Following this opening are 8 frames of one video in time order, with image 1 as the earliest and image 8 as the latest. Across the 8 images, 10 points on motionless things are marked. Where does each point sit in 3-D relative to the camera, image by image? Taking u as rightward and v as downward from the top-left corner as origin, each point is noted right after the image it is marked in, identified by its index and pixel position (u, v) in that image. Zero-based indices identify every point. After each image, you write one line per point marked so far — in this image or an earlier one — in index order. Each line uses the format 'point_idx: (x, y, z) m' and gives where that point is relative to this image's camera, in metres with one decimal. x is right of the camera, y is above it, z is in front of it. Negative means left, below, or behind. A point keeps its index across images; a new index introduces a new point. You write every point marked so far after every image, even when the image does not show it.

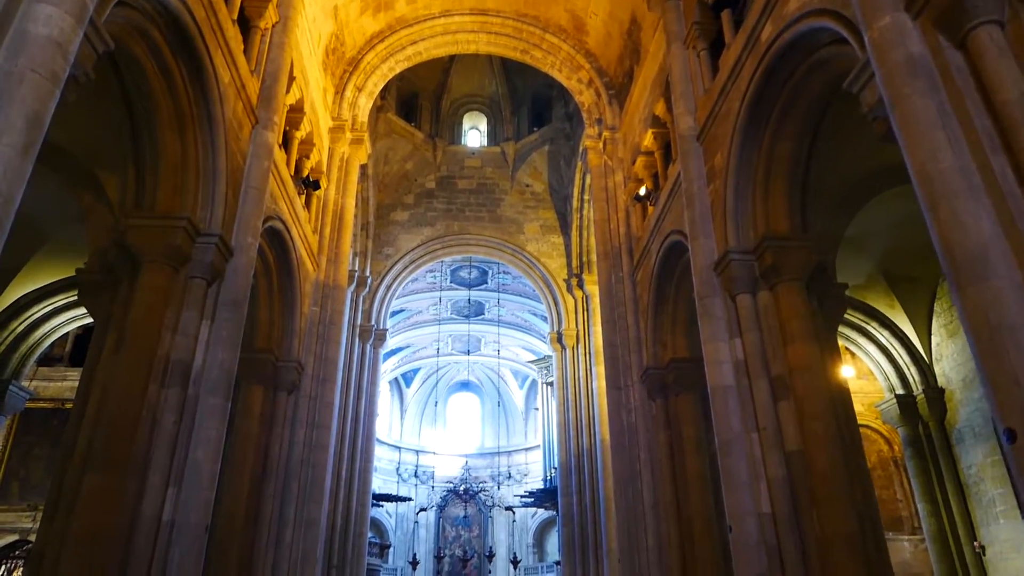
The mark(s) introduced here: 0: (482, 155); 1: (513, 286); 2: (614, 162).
0: (-0.8, +3.2, +16.9) m
1: (0.0, +0.1, +18.3) m
2: (+1.6, +2.0, +11.2) m
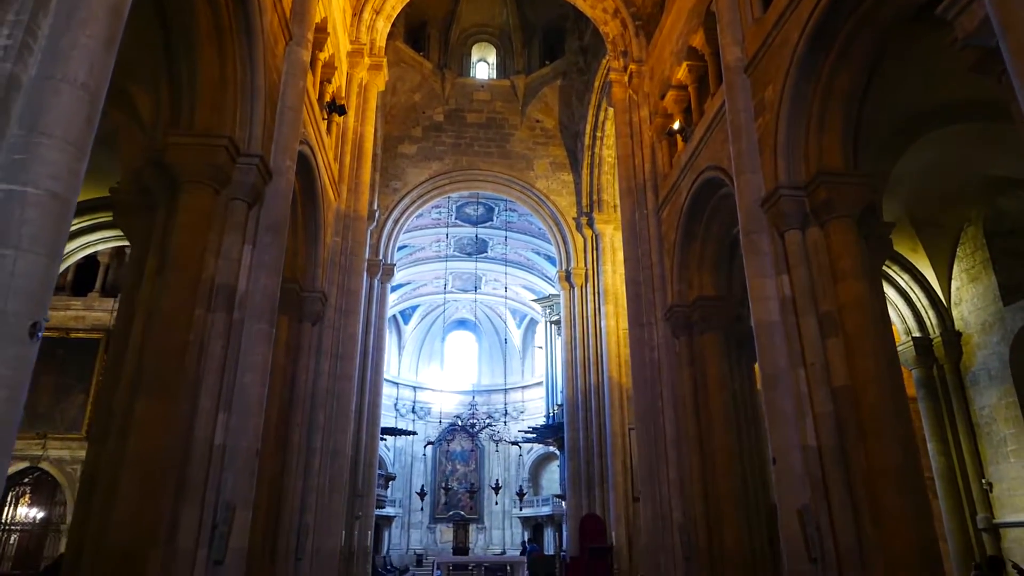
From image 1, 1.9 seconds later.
0: (-0.5, +4.7, +16.4) m
1: (+0.2, +1.7, +18.1) m
2: (+2.0, +3.0, +11.0) m
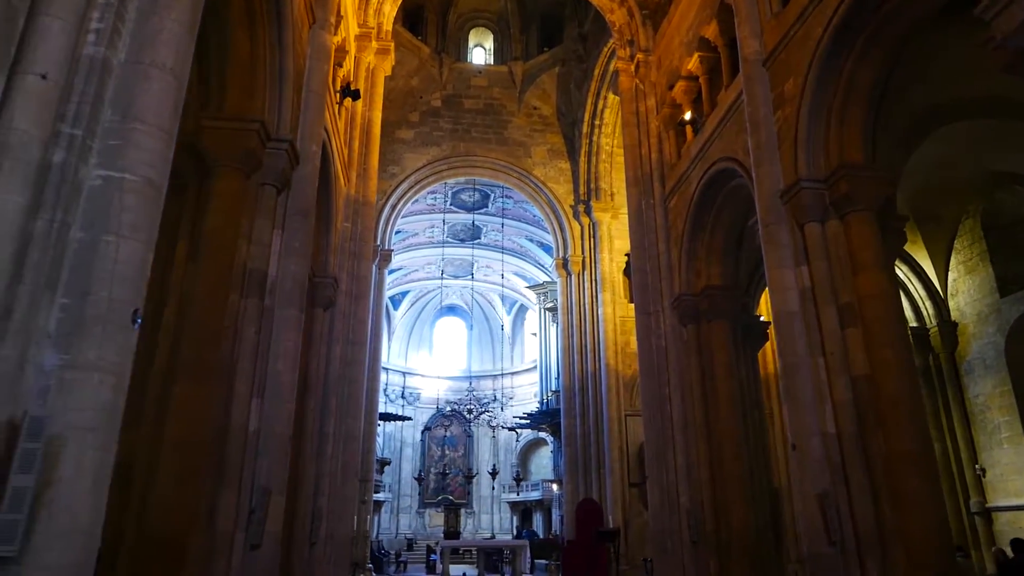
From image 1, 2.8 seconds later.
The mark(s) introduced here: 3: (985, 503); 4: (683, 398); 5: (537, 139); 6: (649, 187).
0: (-0.5, +5.1, +16.4) m
1: (+0.1, +2.0, +18.2) m
2: (+2.1, +3.2, +11.0) m
3: (+6.4, -2.9, +9.4) m
4: (+2.3, -1.5, +9.3) m
5: (+0.6, +3.5, +16.5) m
6: (+2.1, +1.6, +10.7) m
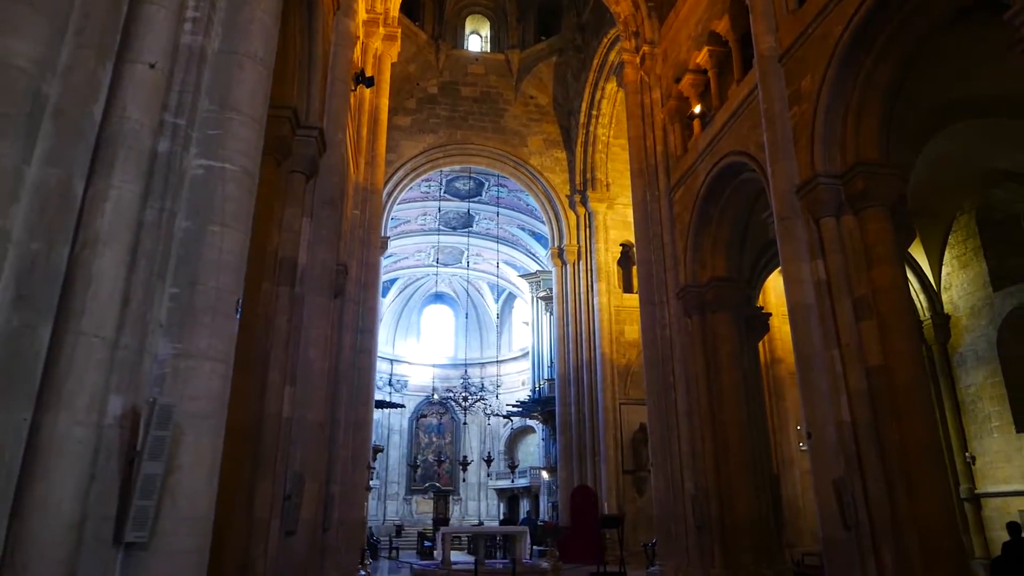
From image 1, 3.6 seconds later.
0: (-0.6, +5.3, +16.3) m
1: (-0.1, +2.3, +18.2) m
2: (+2.2, +3.4, +11.1) m
3: (+6.5, -2.8, +9.8) m
4: (+2.4, -1.4, +9.5) m
5: (+0.5, +3.8, +16.5) m
6: (+2.2, +1.7, +10.8) m
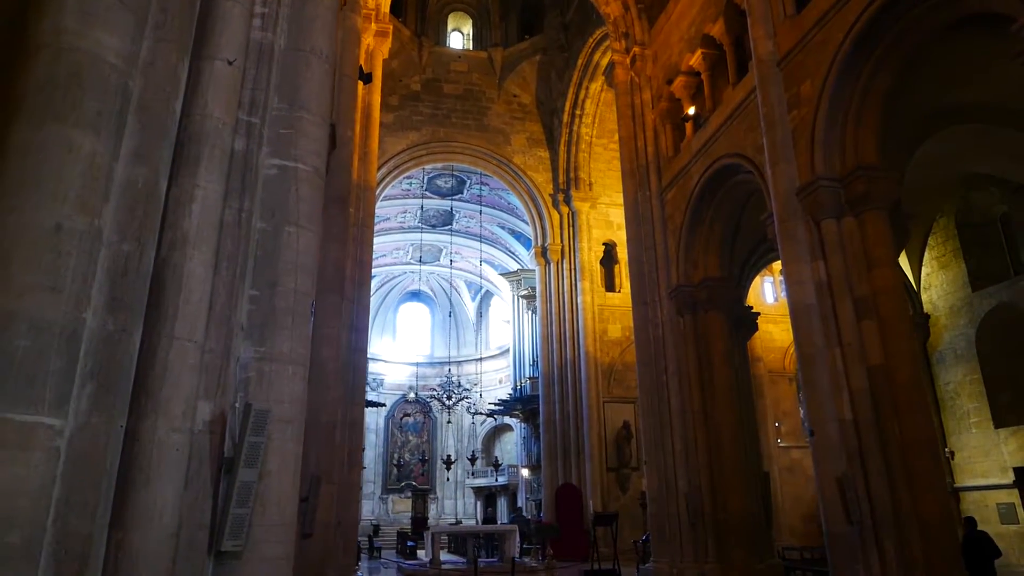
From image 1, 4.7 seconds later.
0: (-1.0, +5.4, +16.3) m
1: (-0.6, +2.3, +18.2) m
2: (+2.1, +3.4, +11.2) m
3: (+6.4, -2.8, +10.1) m
4: (+2.3, -1.3, +9.6) m
5: (+0.1, +3.8, +16.5) m
6: (+2.1, +1.7, +10.9) m
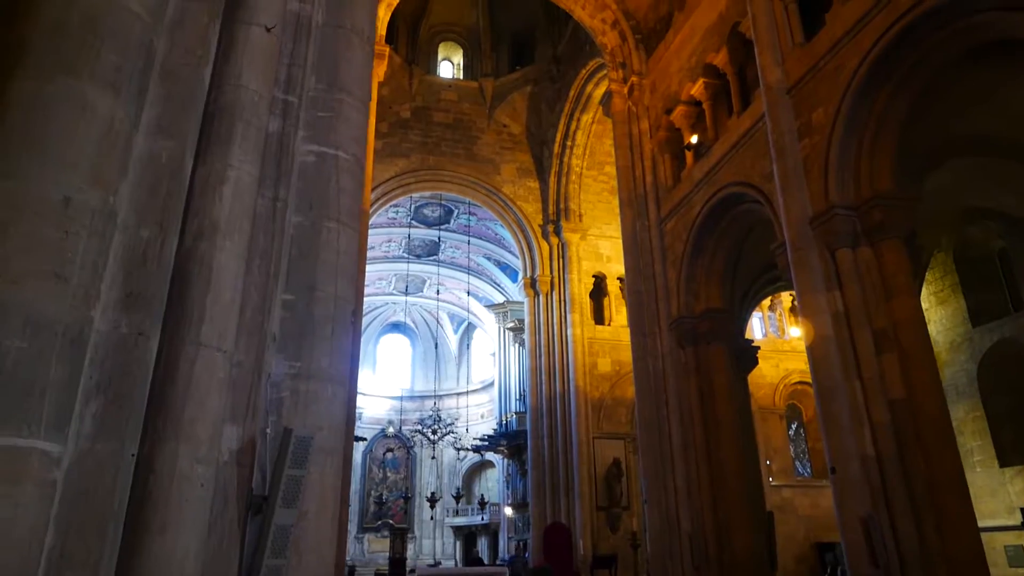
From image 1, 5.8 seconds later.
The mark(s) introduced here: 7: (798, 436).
0: (-1.2, +4.6, +16.1) m
1: (-0.9, +1.5, +17.9) m
2: (+2.0, +2.9, +11.1) m
3: (+6.3, -3.4, +9.9) m
4: (+2.3, -1.8, +9.3) m
5: (-0.1, +3.1, +16.3) m
6: (+2.0, +1.2, +10.7) m
7: (+6.6, -3.4, +16.0) m
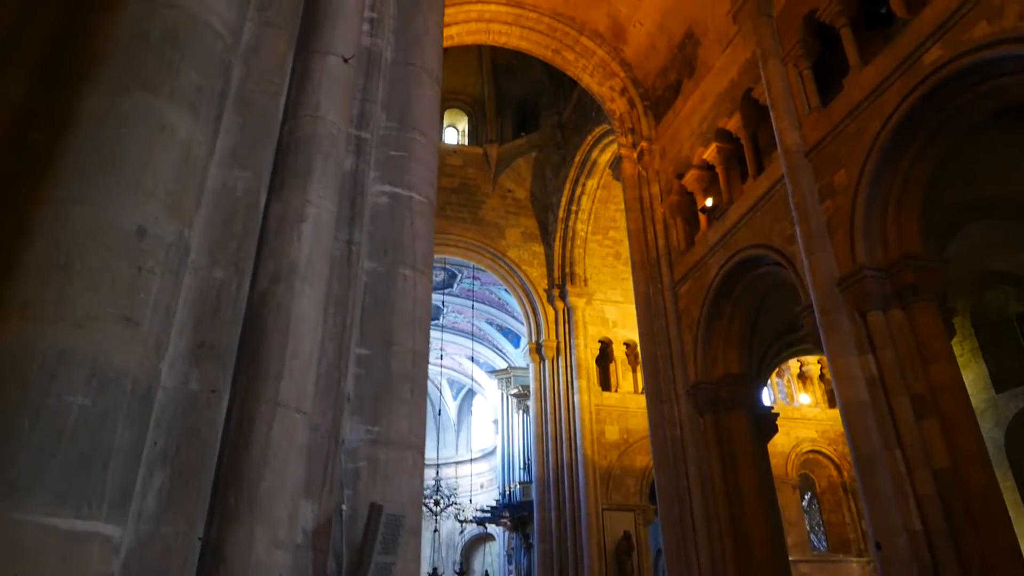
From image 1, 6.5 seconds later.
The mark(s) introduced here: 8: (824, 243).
0: (-1.1, +3.1, +16.3) m
1: (-0.9, -0.1, +17.7) m
2: (+2.2, +1.8, +11.1) m
3: (+6.5, -4.2, +9.4) m
4: (+2.4, -2.6, +8.9) m
5: (0.0, +1.6, +16.3) m
6: (+2.2, +0.2, +10.6) m
7: (+6.7, -4.9, +15.5) m
8: (+3.2, +0.5, +7.2) m
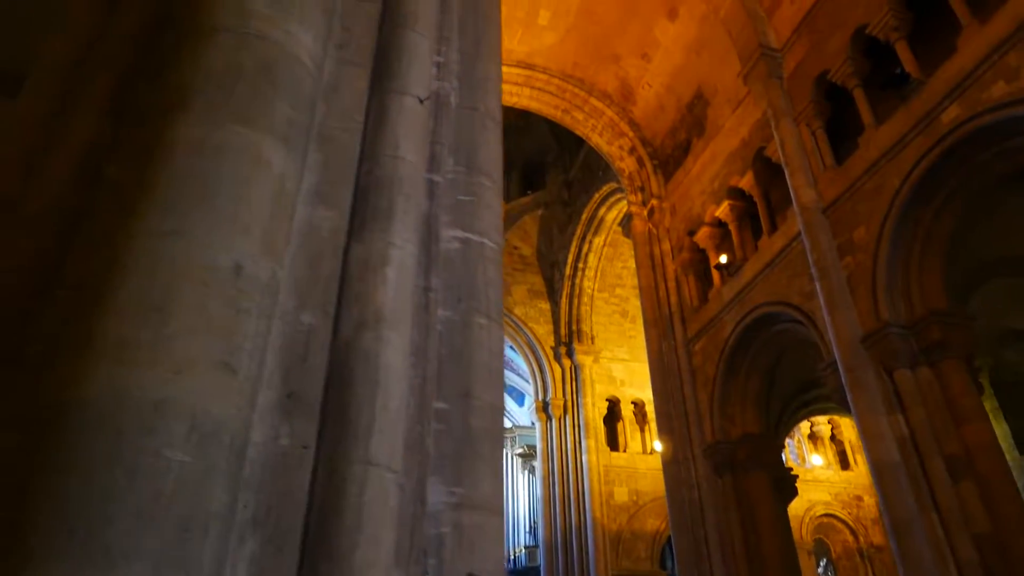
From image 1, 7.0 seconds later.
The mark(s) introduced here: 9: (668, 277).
0: (-1.0, +1.8, +16.4) m
1: (-0.7, -1.6, +17.5) m
2: (+2.4, +0.9, +11.1) m
3: (+6.7, -5.0, +8.9) m
4: (+2.6, -3.3, +8.5) m
5: (+0.1, +0.2, +16.3) m
6: (+2.3, -0.6, +10.5) m
7: (+6.8, -6.2, +14.9) m
8: (+3.4, -0.1, +7.1) m
9: (+2.4, +0.2, +10.8) m
